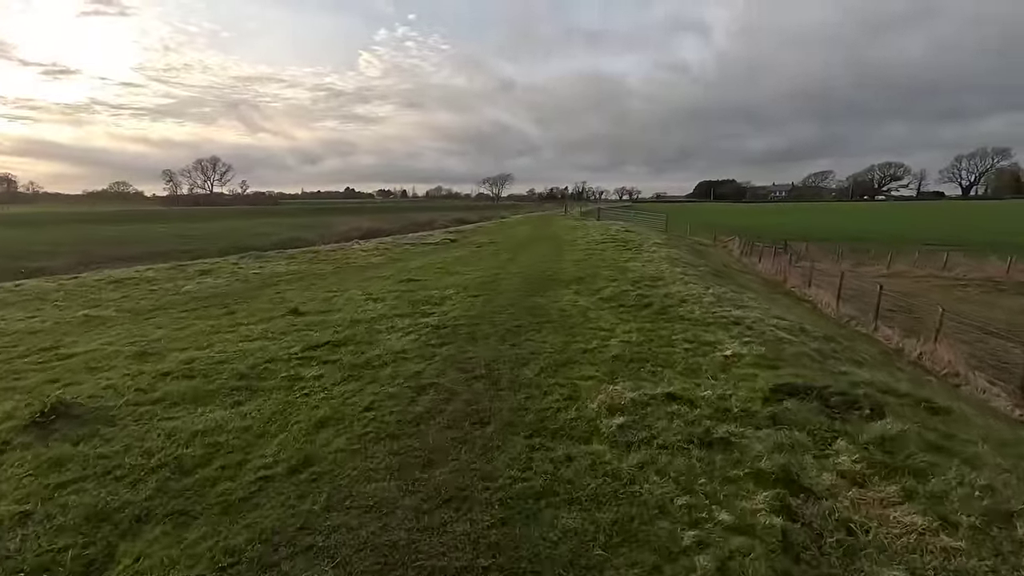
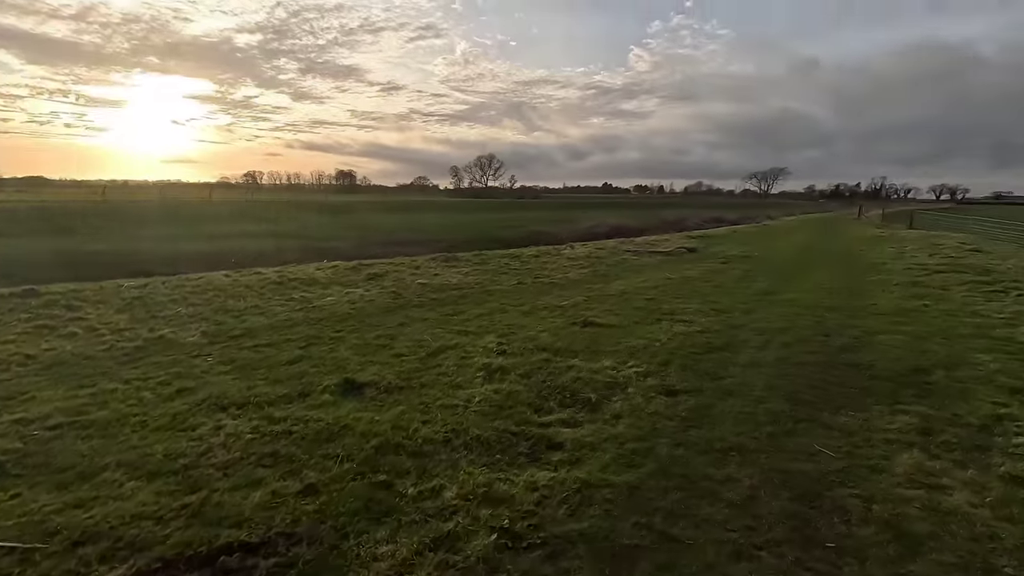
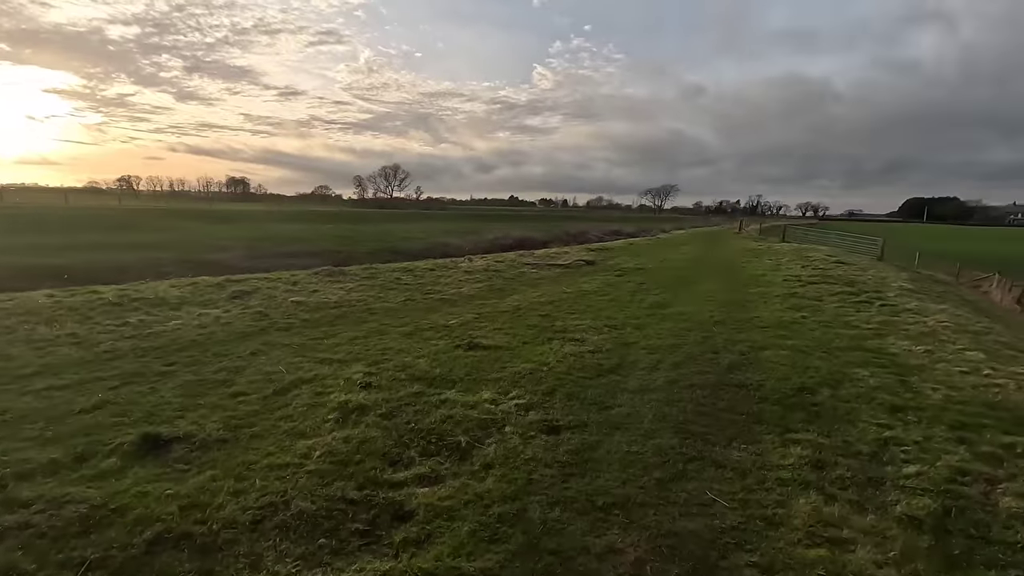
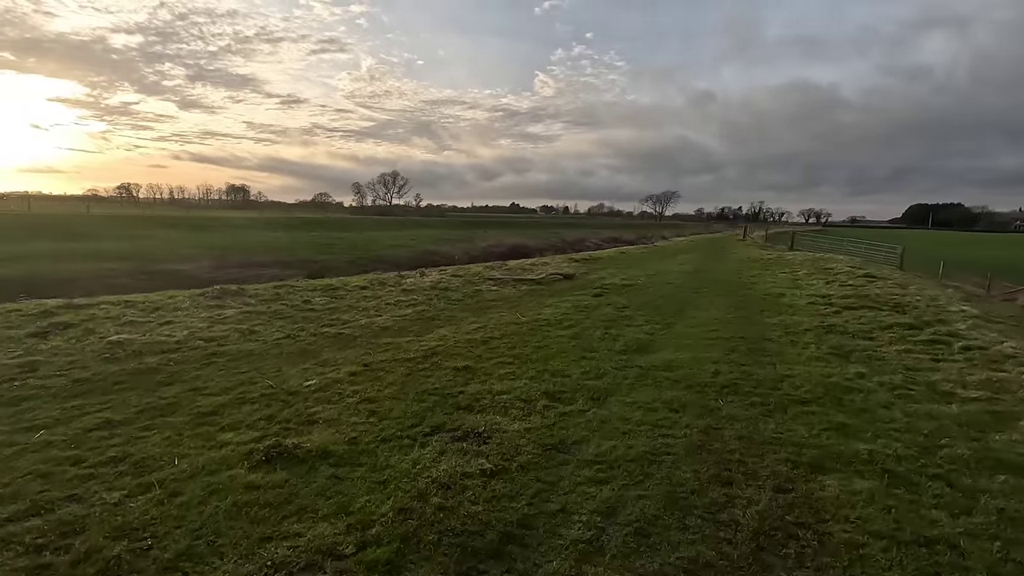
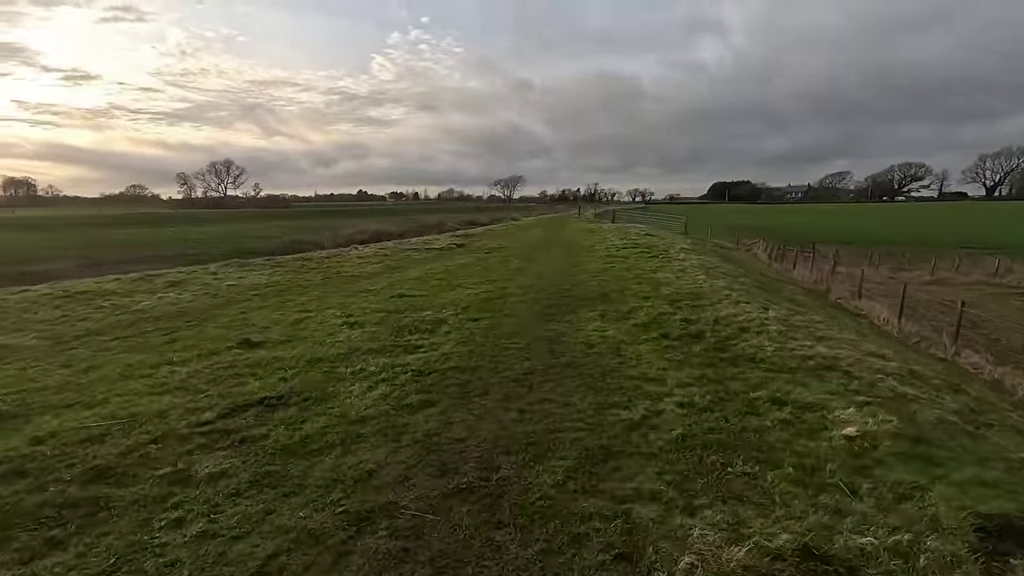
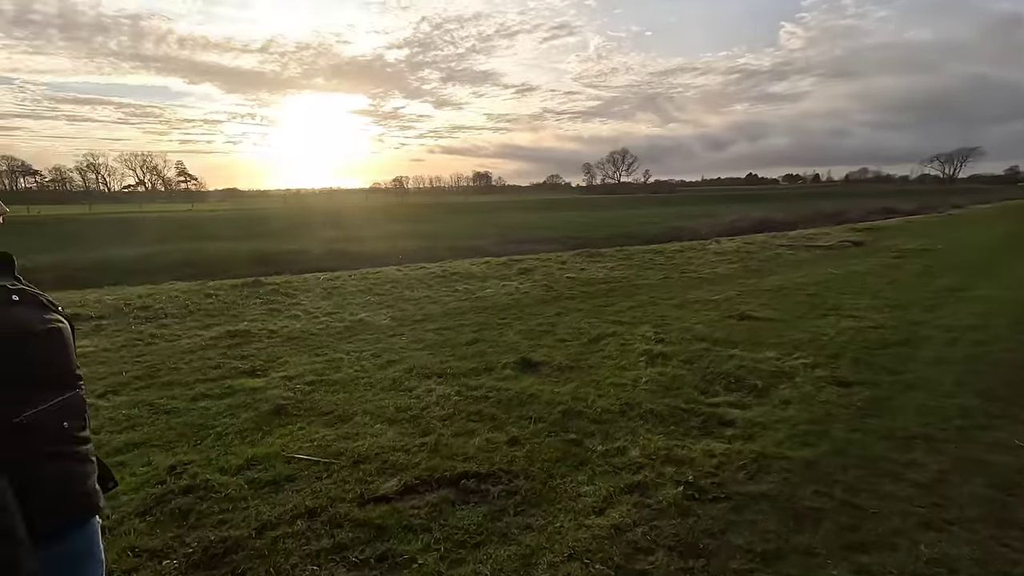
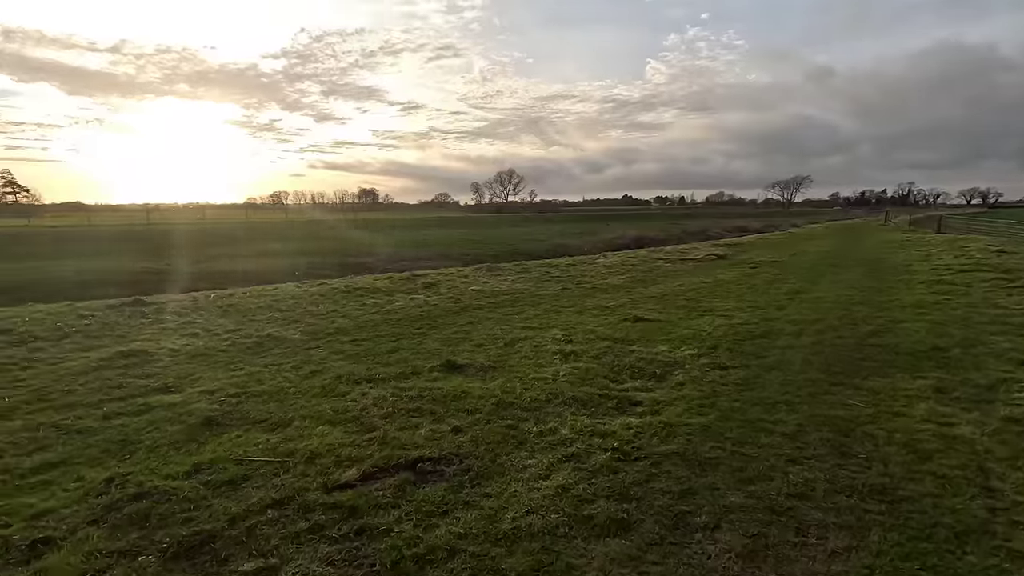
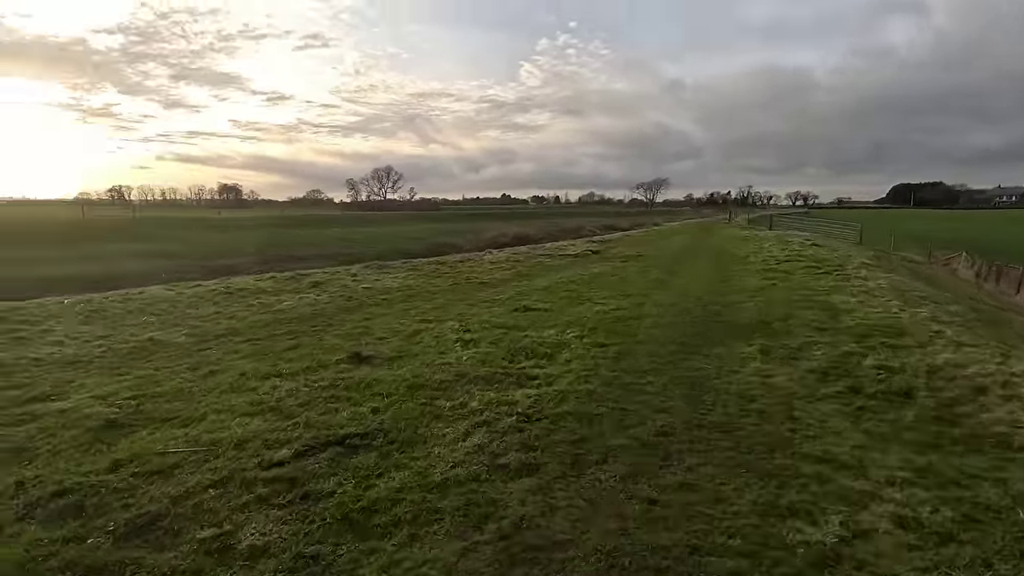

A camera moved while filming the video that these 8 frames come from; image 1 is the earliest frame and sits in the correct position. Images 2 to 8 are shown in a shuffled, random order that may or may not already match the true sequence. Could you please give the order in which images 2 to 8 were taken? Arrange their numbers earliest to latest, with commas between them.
5, 8, 7, 6, 2, 3, 4
